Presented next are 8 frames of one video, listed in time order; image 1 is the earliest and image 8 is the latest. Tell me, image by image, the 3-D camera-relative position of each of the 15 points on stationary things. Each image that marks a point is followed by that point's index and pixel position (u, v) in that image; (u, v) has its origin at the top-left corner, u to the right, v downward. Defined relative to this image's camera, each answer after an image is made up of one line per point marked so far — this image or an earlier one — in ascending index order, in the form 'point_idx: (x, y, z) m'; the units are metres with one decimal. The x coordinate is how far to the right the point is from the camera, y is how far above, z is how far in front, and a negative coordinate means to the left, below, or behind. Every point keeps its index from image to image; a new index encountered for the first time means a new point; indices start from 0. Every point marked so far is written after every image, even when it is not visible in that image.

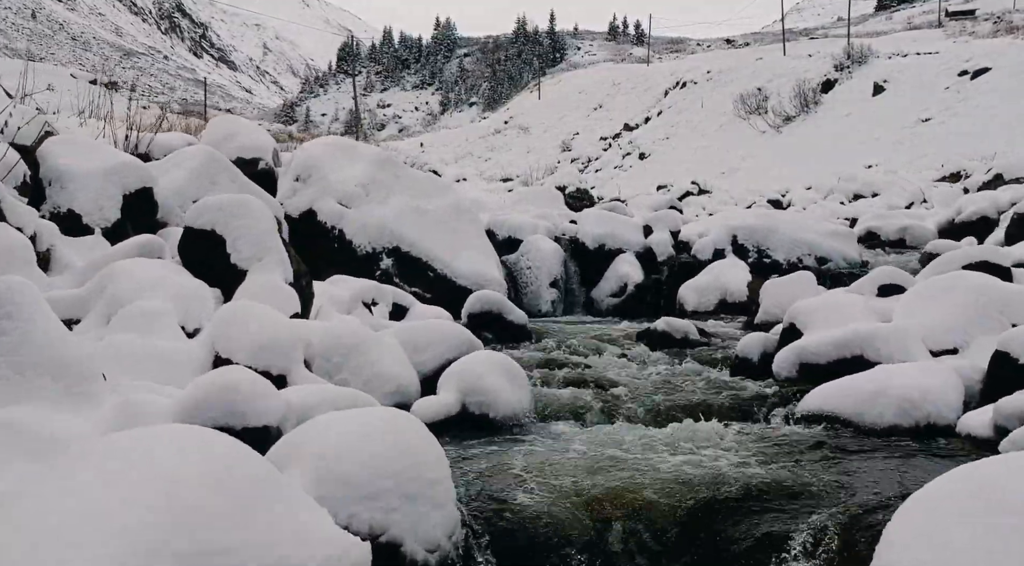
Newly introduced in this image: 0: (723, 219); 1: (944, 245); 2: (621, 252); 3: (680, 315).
0: (+4.3, +1.3, +18.5) m
1: (+8.2, +0.7, +17.1) m
2: (+2.1, +0.6, +17.8) m
3: (+3.1, -0.6, +16.6) m
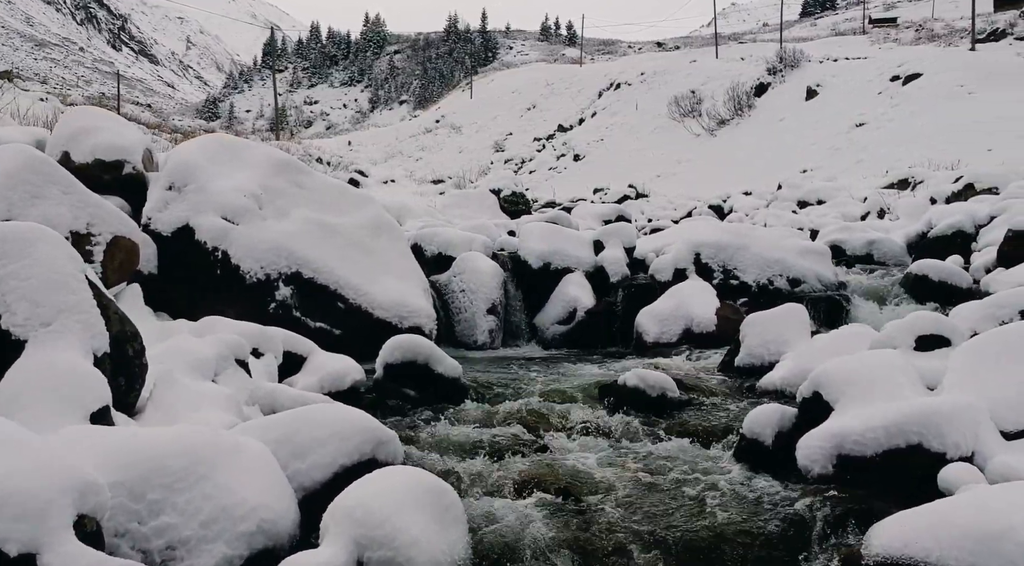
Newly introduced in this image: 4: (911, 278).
0: (+3.1, +0.9, +16.3) m
1: (+7.0, +0.3, +15.2) m
2: (+1.0, +0.2, +15.4) m
3: (+2.0, -1.0, +14.3) m
4: (+6.8, +0.1, +15.5) m
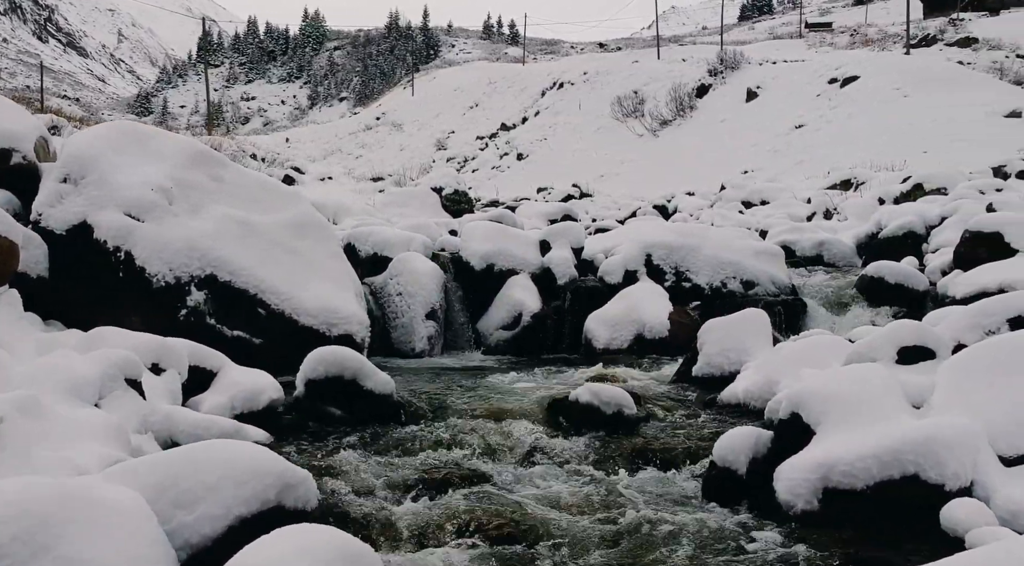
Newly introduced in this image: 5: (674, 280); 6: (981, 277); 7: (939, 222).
0: (+2.1, +0.8, +15.5) m
1: (+6.1, +0.2, +14.7) m
2: (0.0, +0.2, +14.5) m
3: (+1.1, -1.1, +13.5) m
4: (+5.8, 0.0, +14.9) m
5: (+2.6, 0.0, +14.7) m
6: (+6.8, +0.1, +13.2) m
7: (+8.6, +1.2, +18.4) m
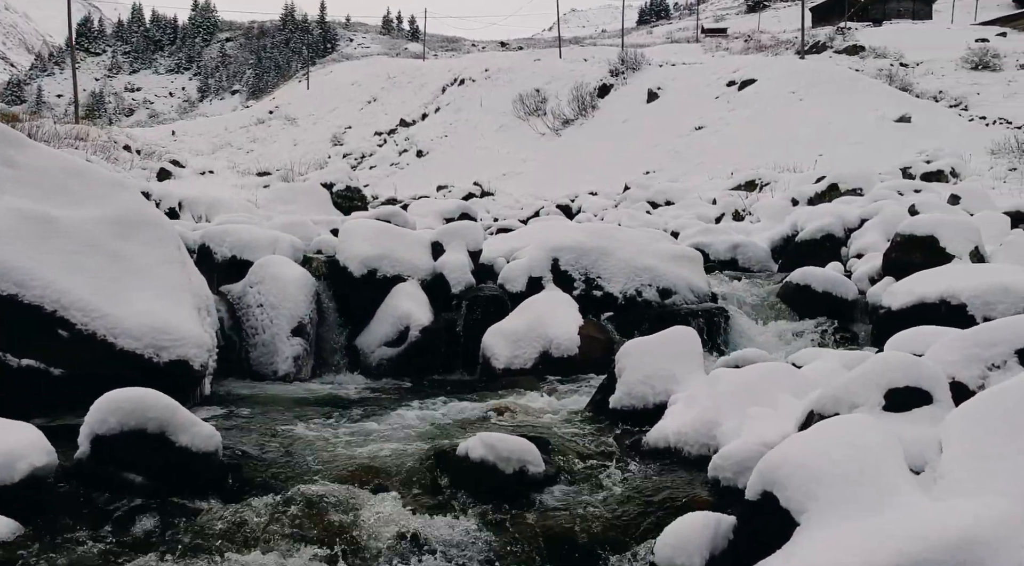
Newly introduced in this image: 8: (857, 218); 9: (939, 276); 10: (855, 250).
0: (+0.4, +0.7, +13.7) m
1: (+4.5, +0.1, +13.3) m
2: (-1.5, +0.1, +12.5) m
3: (-0.4, -1.2, +11.6) m
4: (+4.2, -0.1, +13.6) m
5: (+1.0, -0.1, +12.9) m
6: (+5.3, 0.0, +12.0) m
7: (+6.6, +1.1, +17.3) m
8: (+6.6, +1.3, +17.4) m
9: (+5.7, +0.1, +12.0) m
10: (+6.2, +0.6, +16.3) m
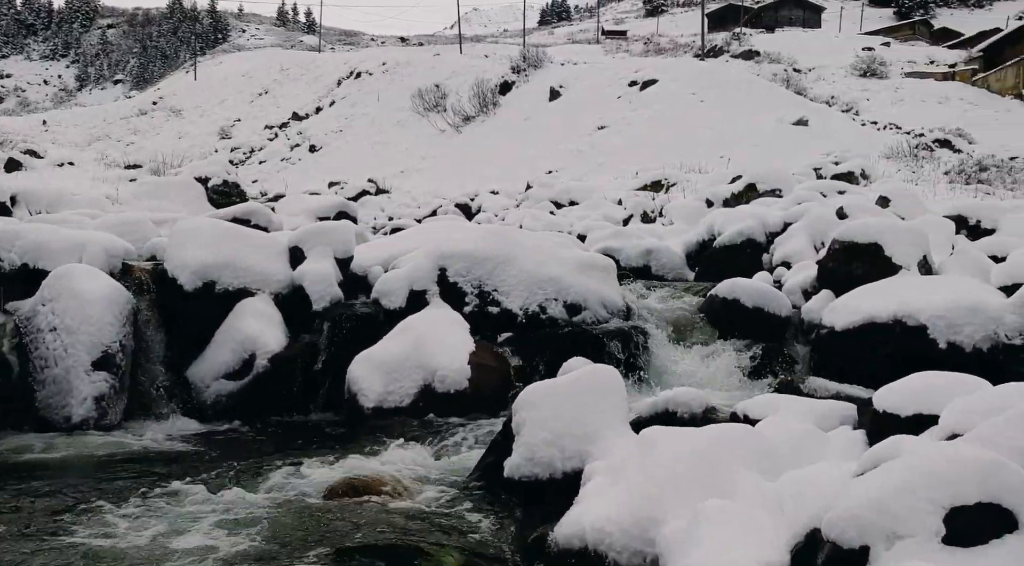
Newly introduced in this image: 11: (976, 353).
0: (-1.1, +0.5, +11.5) m
1: (+3.0, -0.1, +11.5) m
2: (-2.9, -0.1, +10.0) m
3: (-1.7, -1.4, +9.3) m
4: (+2.7, -0.3, +11.7) m
5: (-0.4, -0.2, +10.7) m
6: (+4.0, -0.2, +10.2) m
7: (+4.7, +1.0, +15.7) m
8: (+4.6, +1.1, +15.7) m
9: (+4.3, -0.1, +10.3) m
10: (+4.3, +0.4, +14.7) m
11: (+4.7, -0.7, +9.1) m
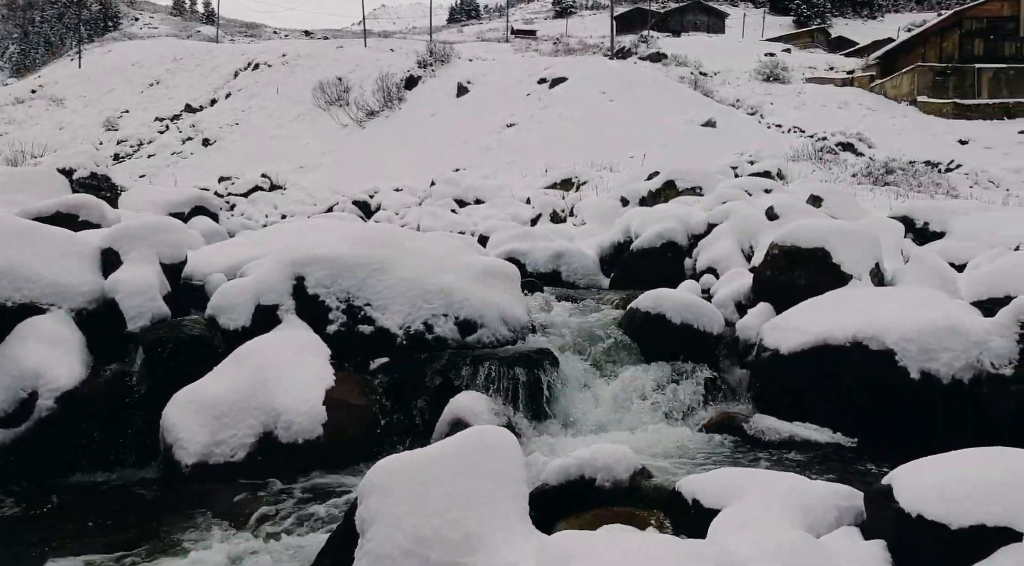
0: (-2.3, +0.4, +9.2) m
1: (+1.7, -0.2, +9.7) m
2: (-4.0, -0.2, +7.6) m
3: (-2.7, -1.5, +7.0) m
4: (+1.4, -0.4, +9.8) m
5: (-1.6, -0.4, +8.6) m
6: (+2.8, -0.3, +8.5) m
7: (+3.0, +0.8, +14.0) m
8: (+3.0, +1.0, +14.1) m
9: (+3.1, -0.2, +8.6) m
10: (+2.8, +0.3, +12.9) m
11: (+3.6, -0.8, +7.5) m
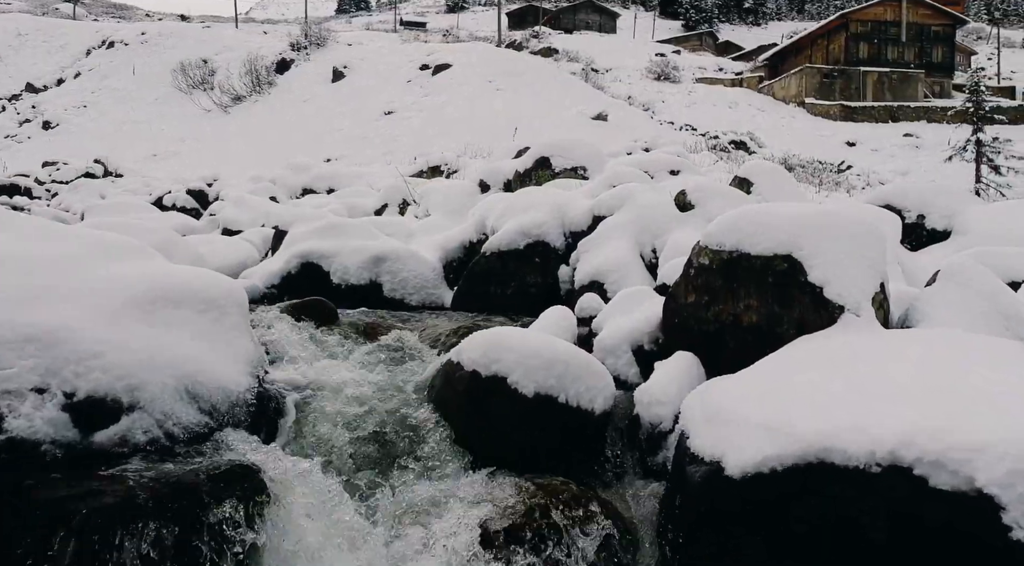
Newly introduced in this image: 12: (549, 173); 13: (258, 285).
0: (-3.9, +0.2, +4.3) m
1: (0.0, -0.4, +5.2) m
2: (-5.4, -0.4, +2.5) m
3: (-4.0, -1.7, +2.0) m
4: (-0.3, -0.6, +5.3) m
5: (-3.1, -0.6, +3.7) m
6: (+1.3, -0.5, +4.2) m
7: (+0.8, +0.6, +9.6) m
8: (+0.8, +0.8, +9.7) m
9: (+1.6, -0.4, +4.3) m
10: (+0.7, +0.1, +8.6) m
11: (+2.2, -1.0, +3.2) m
12: (+0.5, +1.5, +12.3) m
13: (-2.9, 0.0, +10.3) m
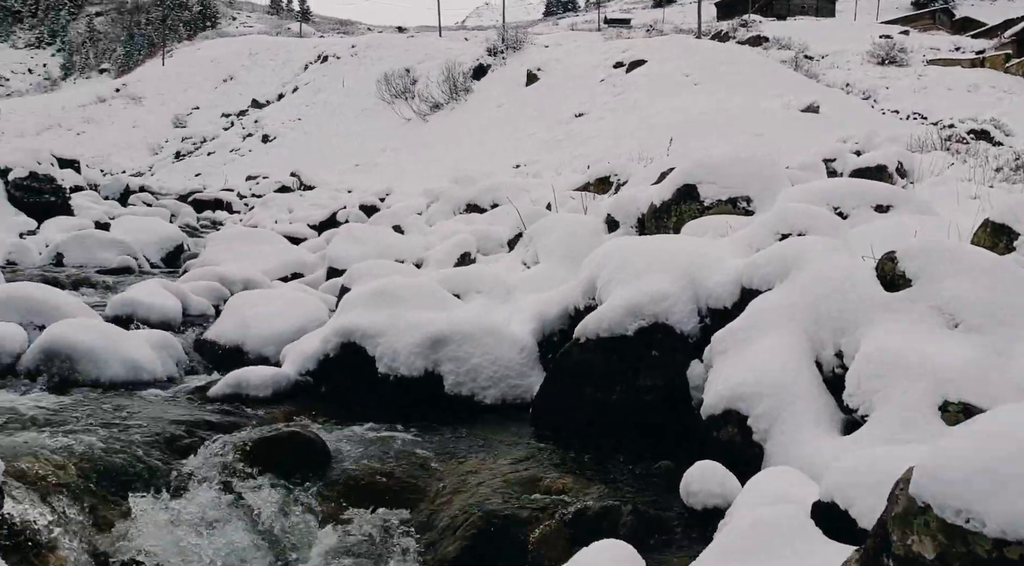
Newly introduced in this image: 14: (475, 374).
0: (-4.3, -0.5, +2.1) m
1: (-0.2, -1.1, +2.0) m
2: (-6.1, -1.2, +0.6) m
3: (-4.9, -2.4, -0.1) m
4: (-0.5, -1.3, +2.2) m
5: (-3.6, -1.3, +1.3) m
6: (+0.8, -1.3, +0.7) m
7: (+1.5, -0.1, +6.2) m
8: (+1.5, 0.0, +6.2) m
9: (+1.1, -1.2, +0.8) m
10: (+1.2, -0.7, +5.2) m
11: (+1.4, -1.8, -0.4) m
12: (+1.8, +0.7, +8.9) m
13: (-1.9, -0.8, +7.7) m
14: (-0.3, -0.7, +7.1) m
